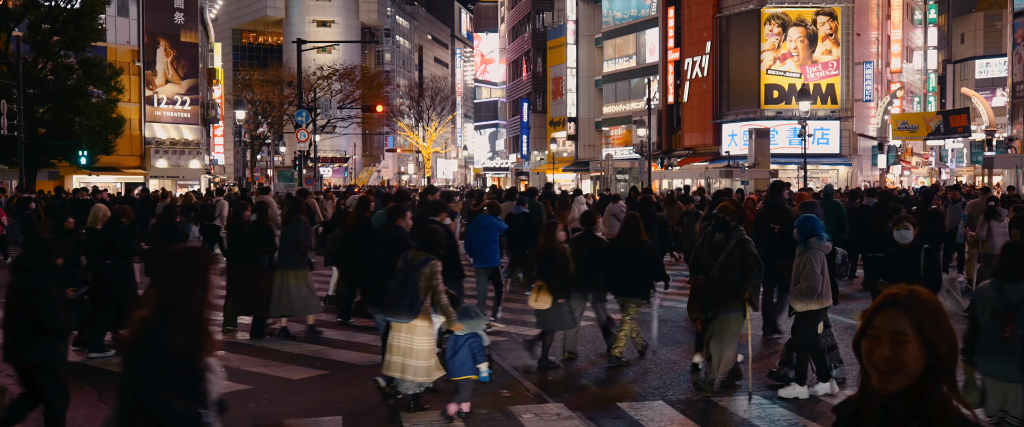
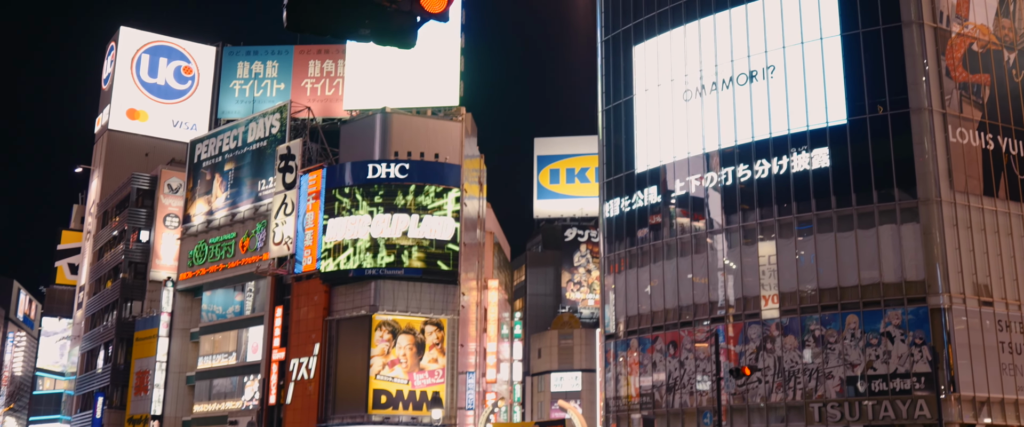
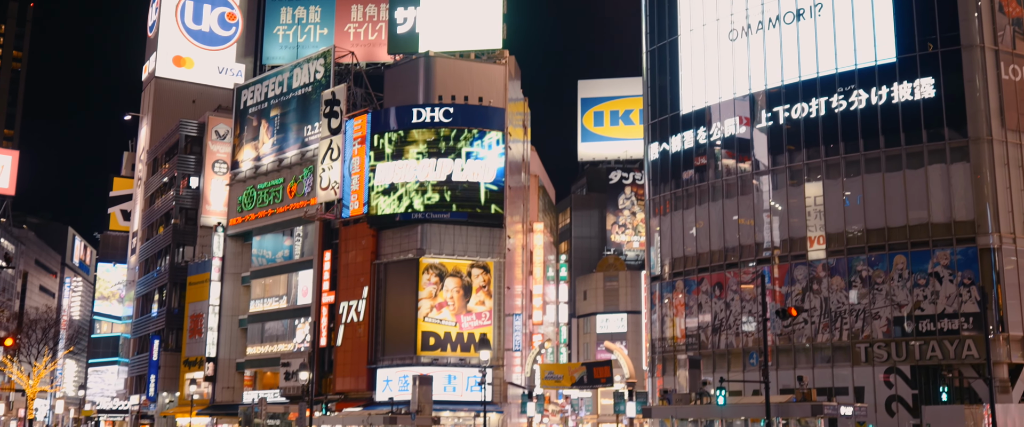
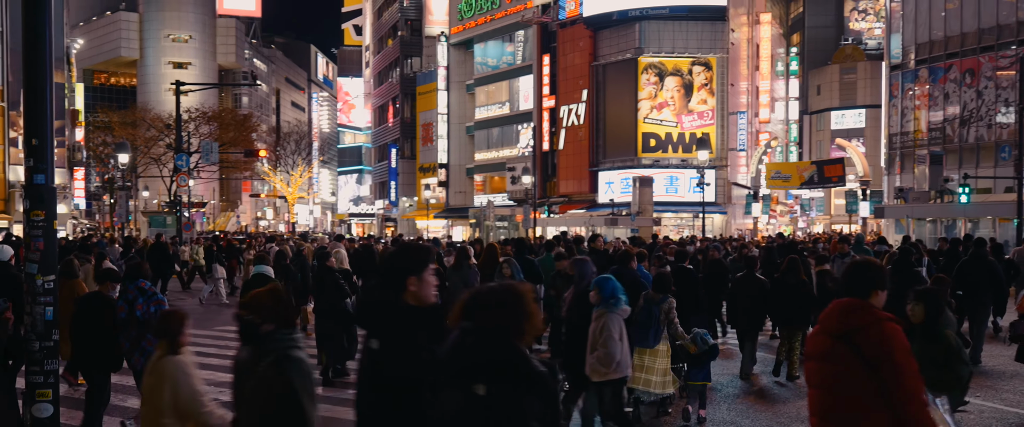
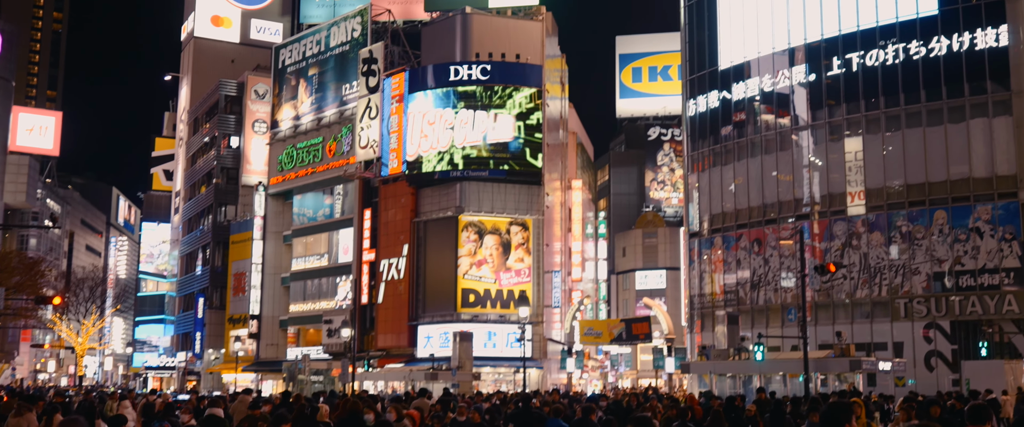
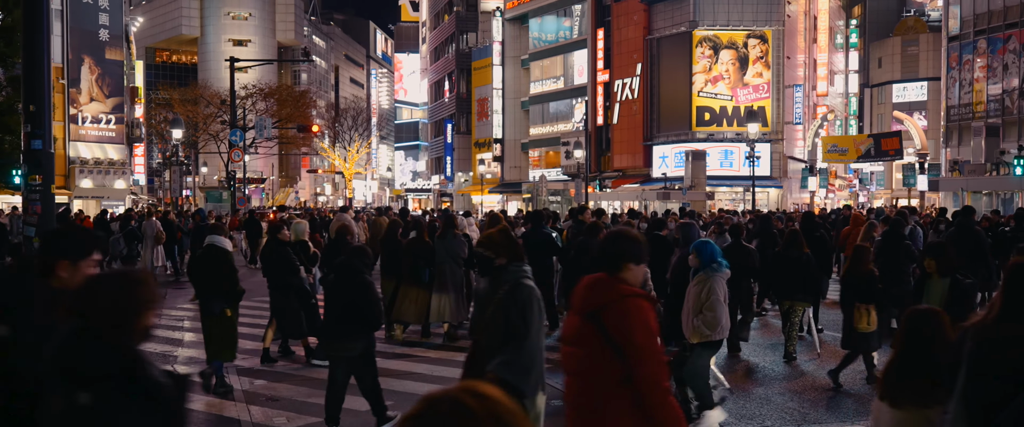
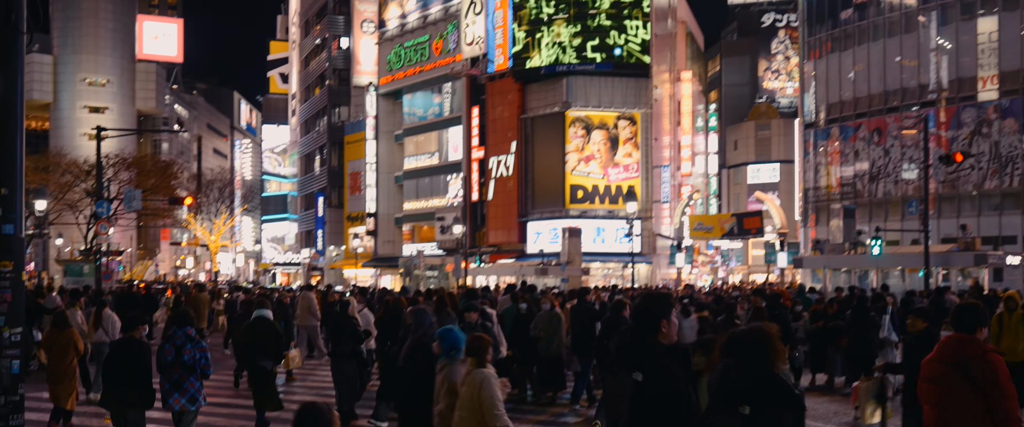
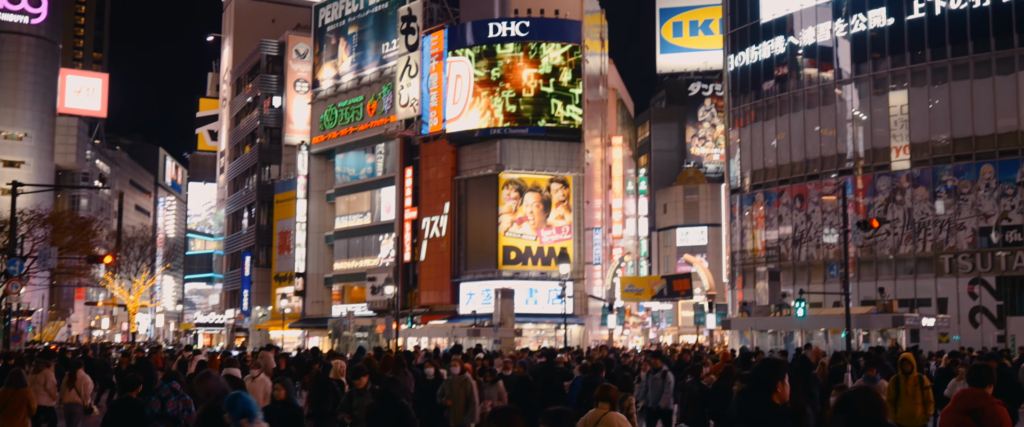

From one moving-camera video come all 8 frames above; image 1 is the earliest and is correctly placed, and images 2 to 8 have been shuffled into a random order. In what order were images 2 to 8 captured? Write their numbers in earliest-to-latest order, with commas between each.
6, 4, 7, 8, 5, 3, 2
